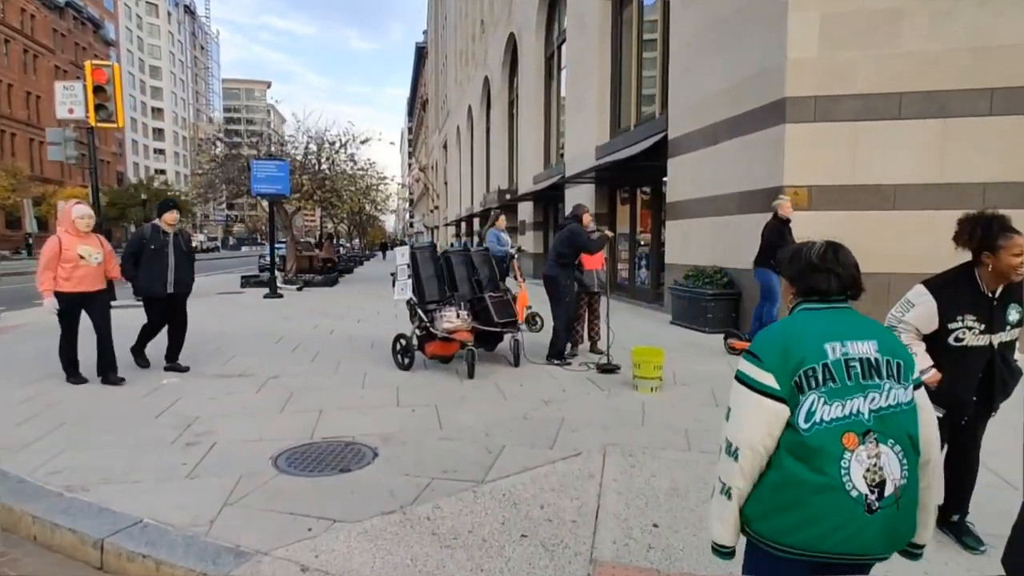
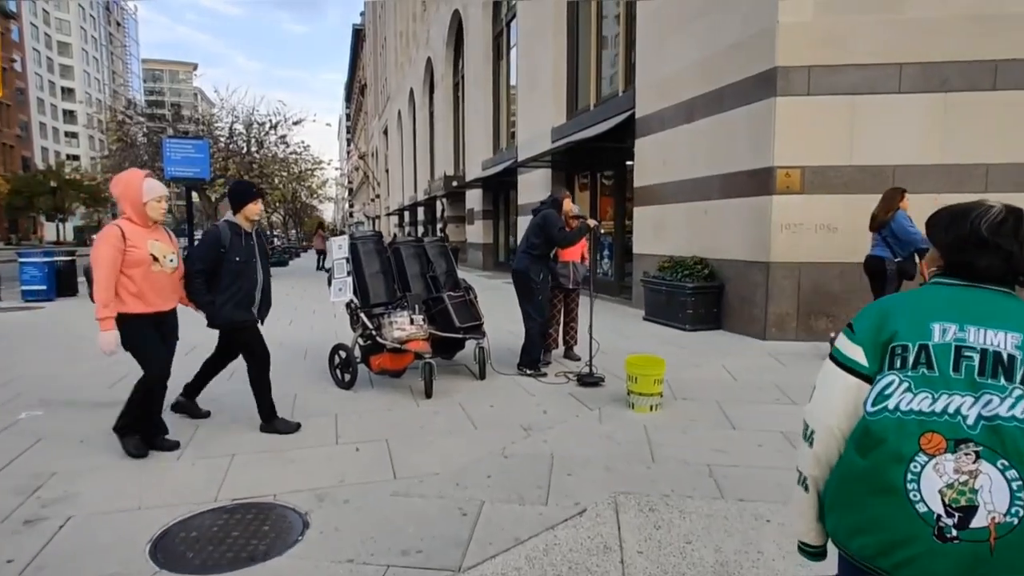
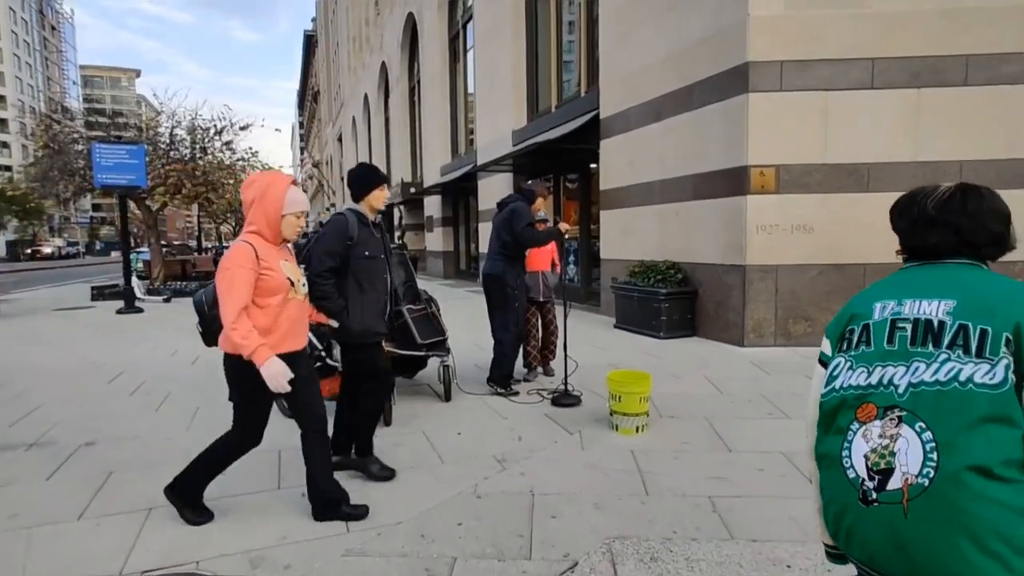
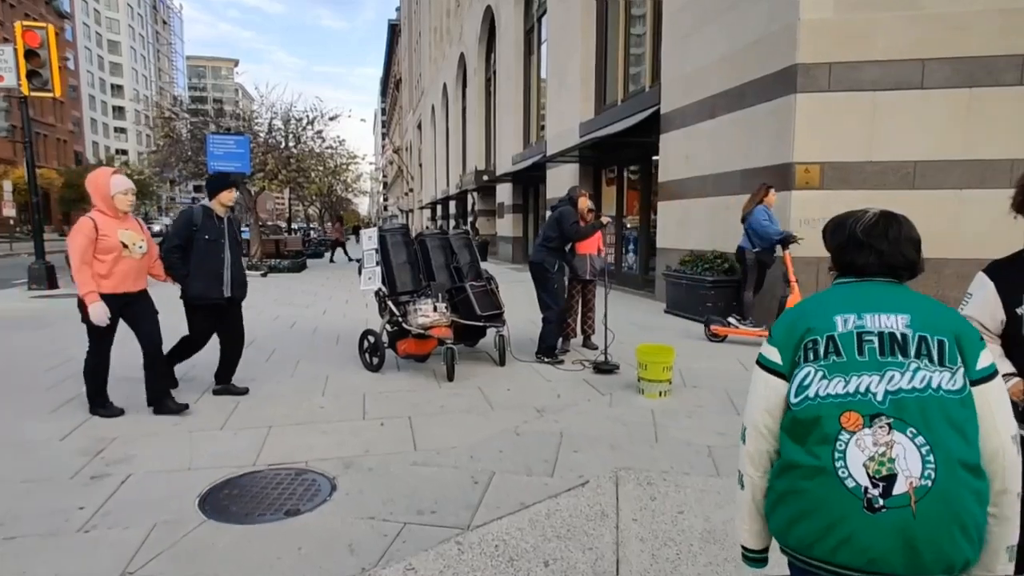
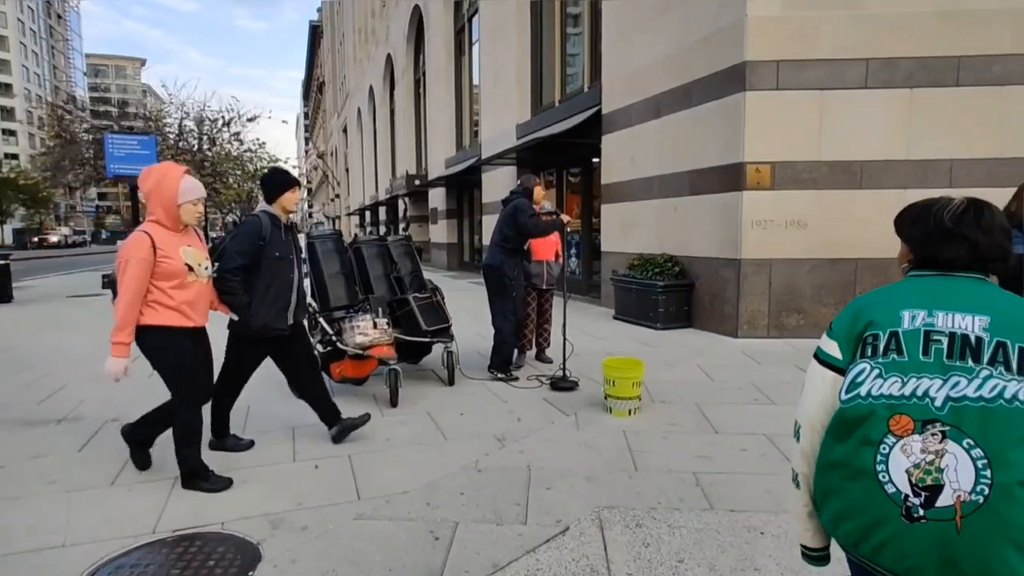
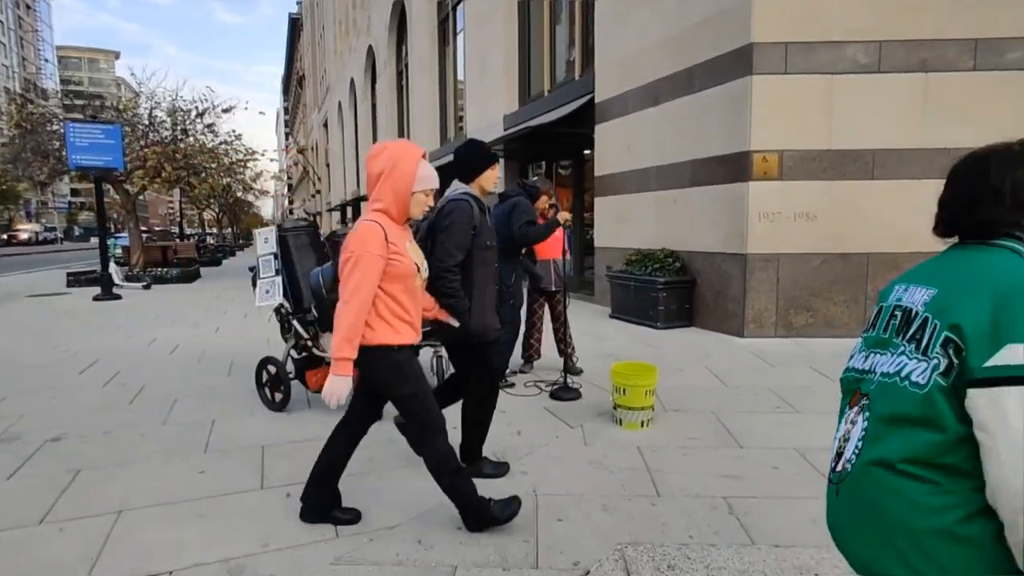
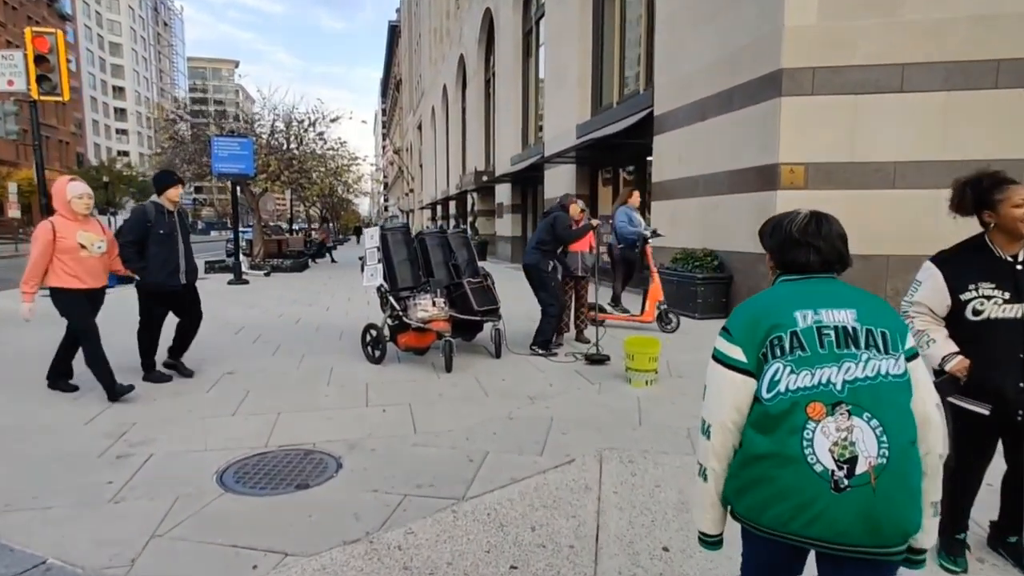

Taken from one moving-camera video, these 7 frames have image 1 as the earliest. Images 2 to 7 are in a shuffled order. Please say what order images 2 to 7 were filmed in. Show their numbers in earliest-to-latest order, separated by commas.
7, 4, 2, 5, 3, 6
